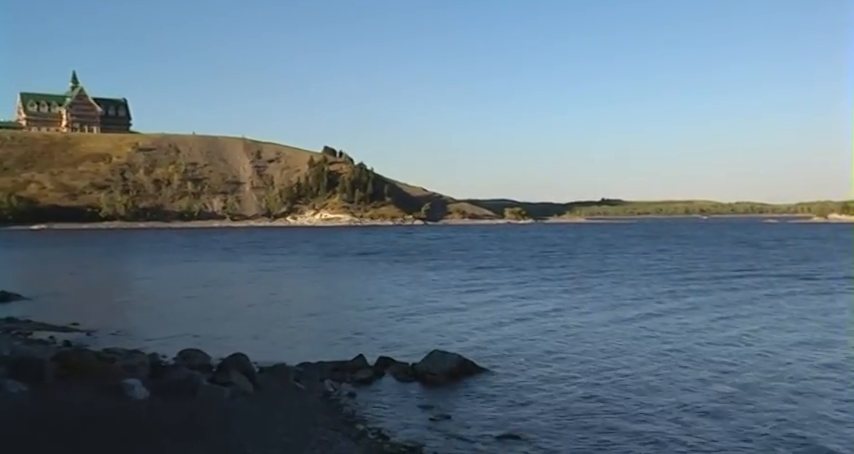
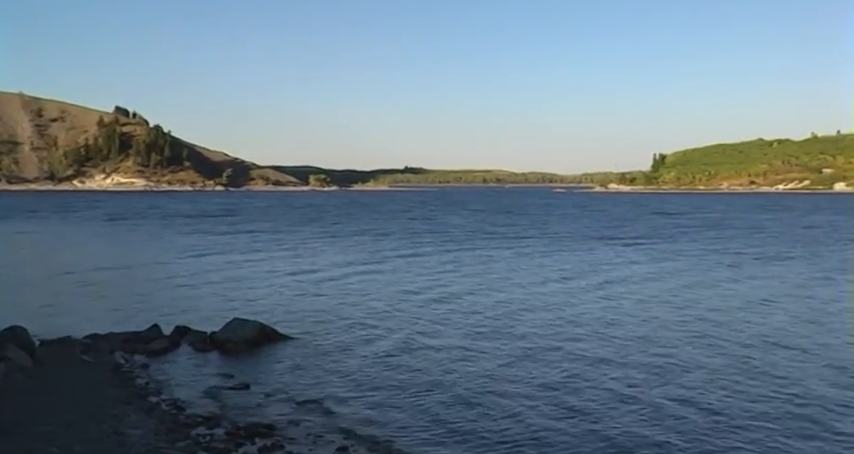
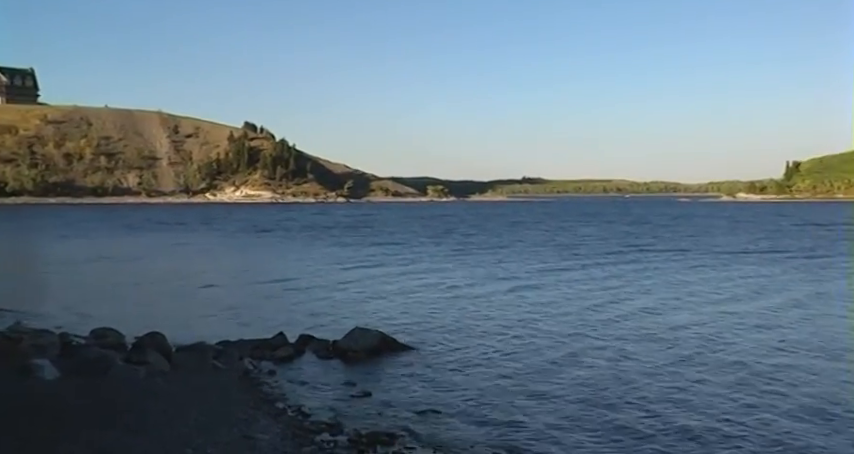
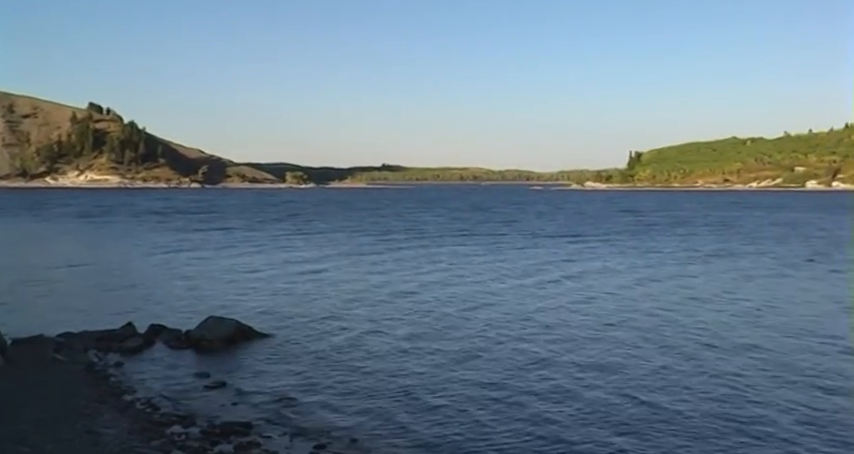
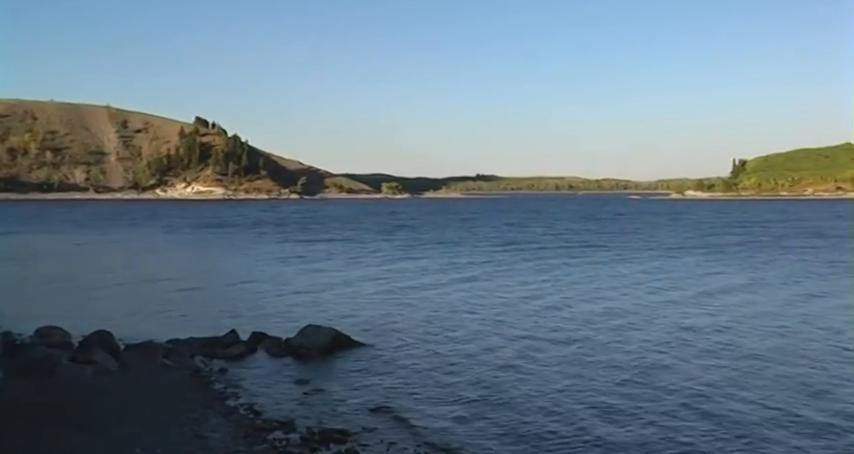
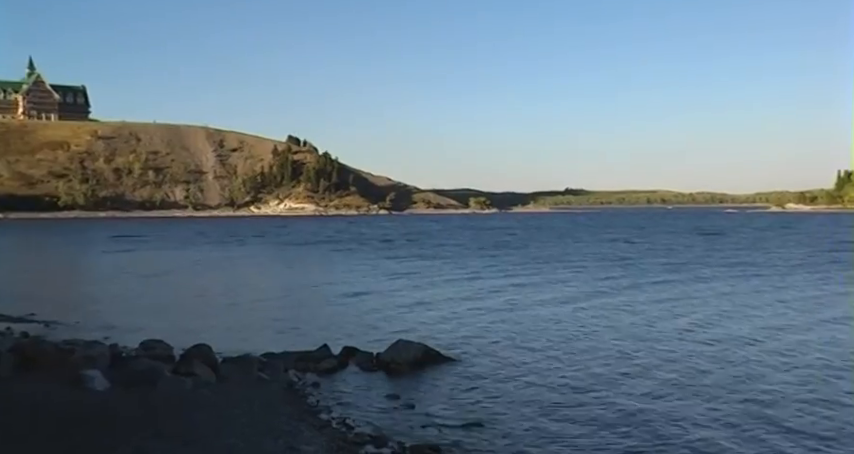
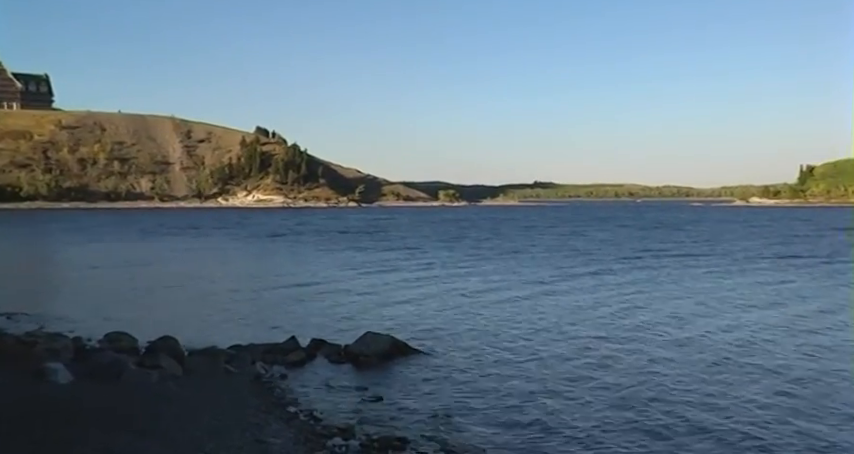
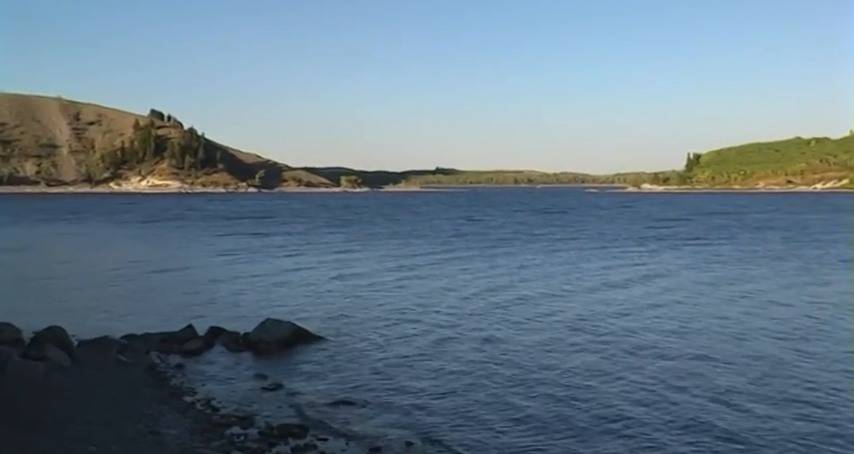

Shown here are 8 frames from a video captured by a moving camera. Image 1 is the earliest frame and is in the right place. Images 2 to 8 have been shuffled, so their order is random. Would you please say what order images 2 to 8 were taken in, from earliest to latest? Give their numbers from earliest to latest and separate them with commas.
6, 7, 3, 5, 8, 2, 4
